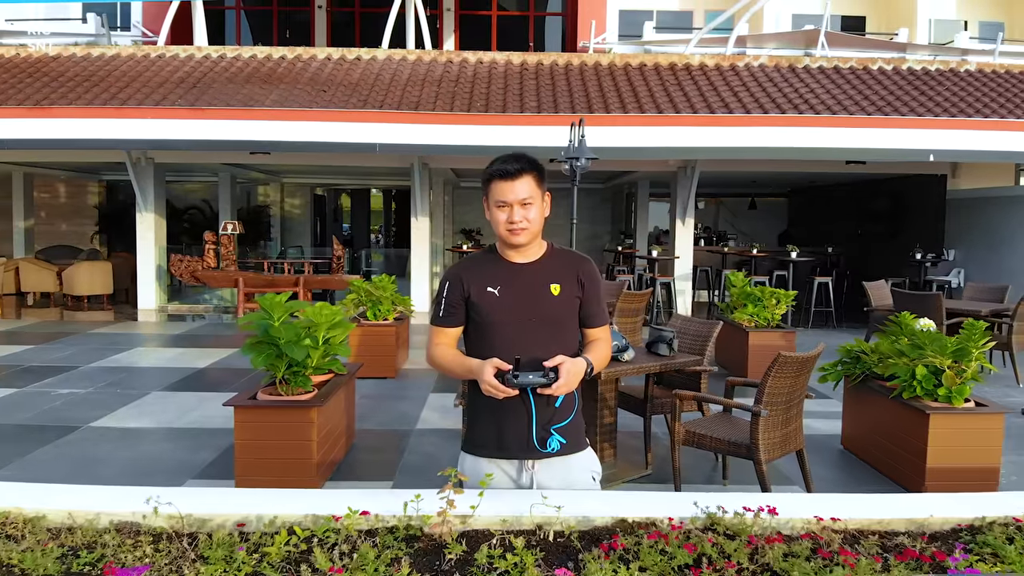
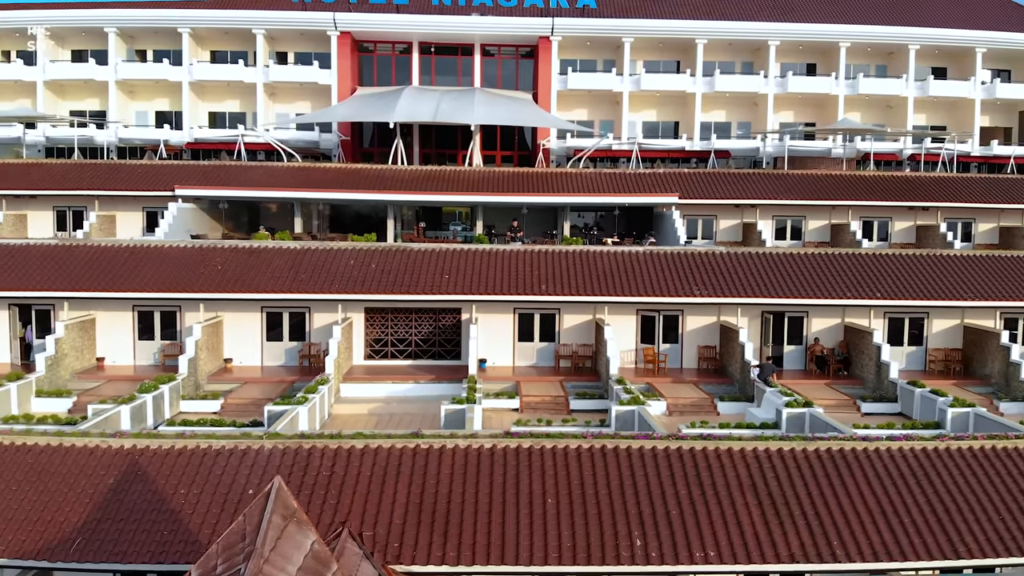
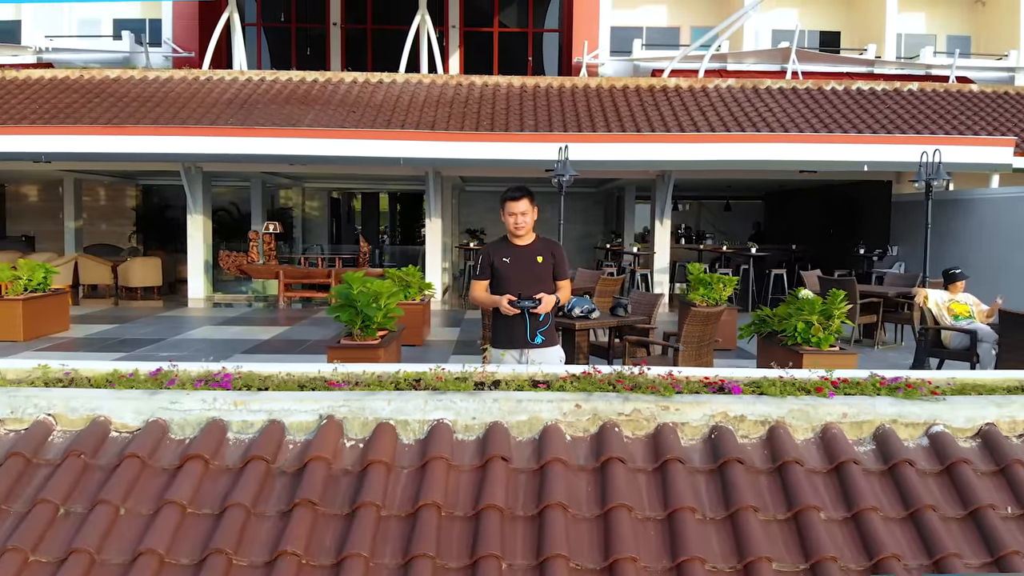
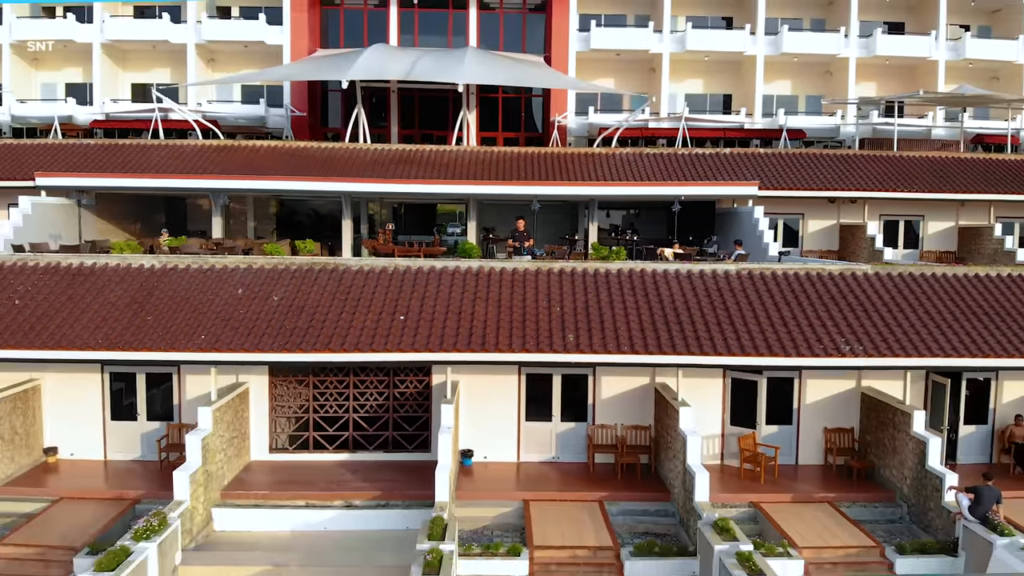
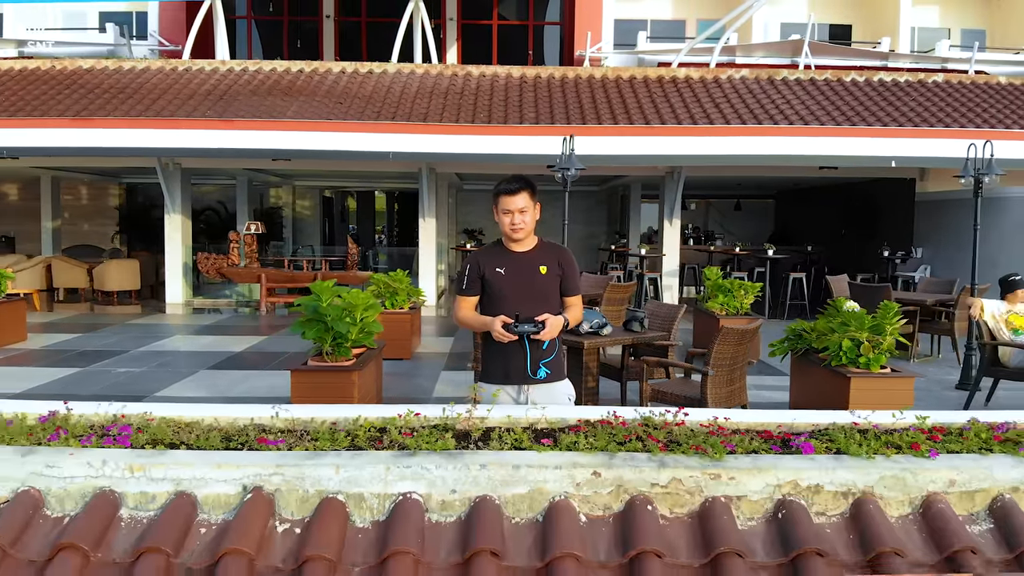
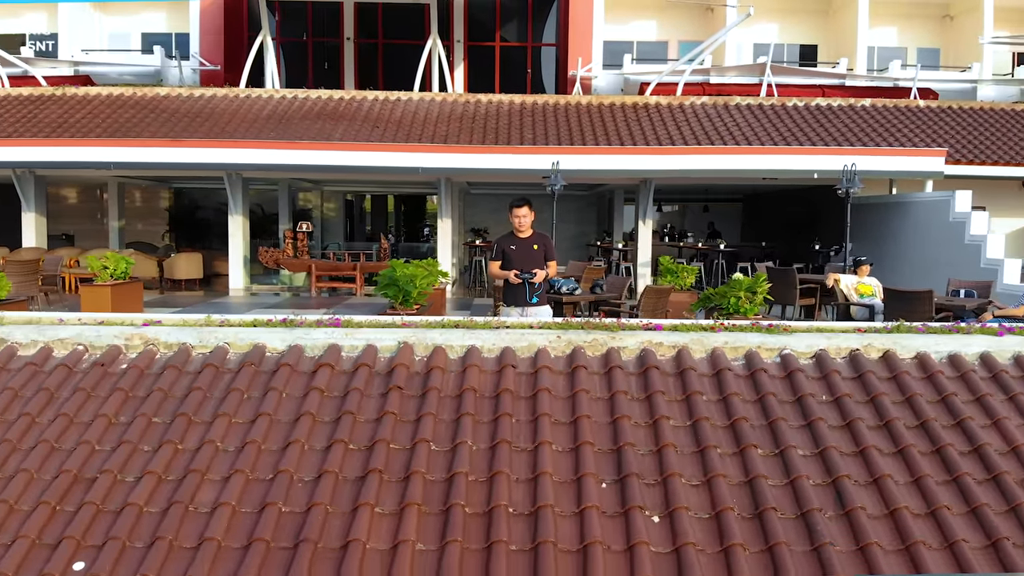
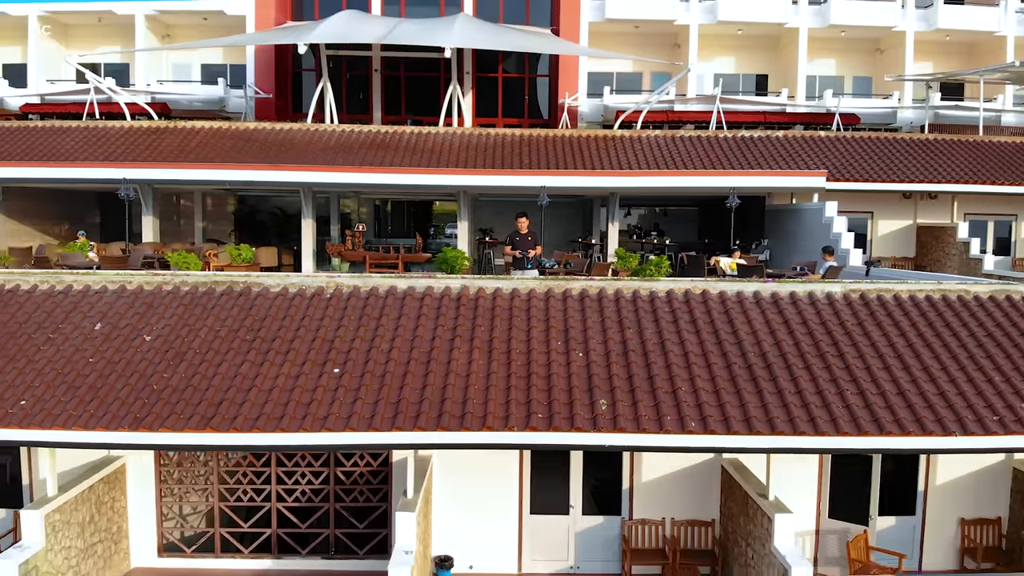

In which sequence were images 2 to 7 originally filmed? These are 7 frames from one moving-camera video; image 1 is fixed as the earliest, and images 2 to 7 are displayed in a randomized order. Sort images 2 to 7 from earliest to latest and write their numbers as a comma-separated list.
5, 3, 6, 7, 4, 2
